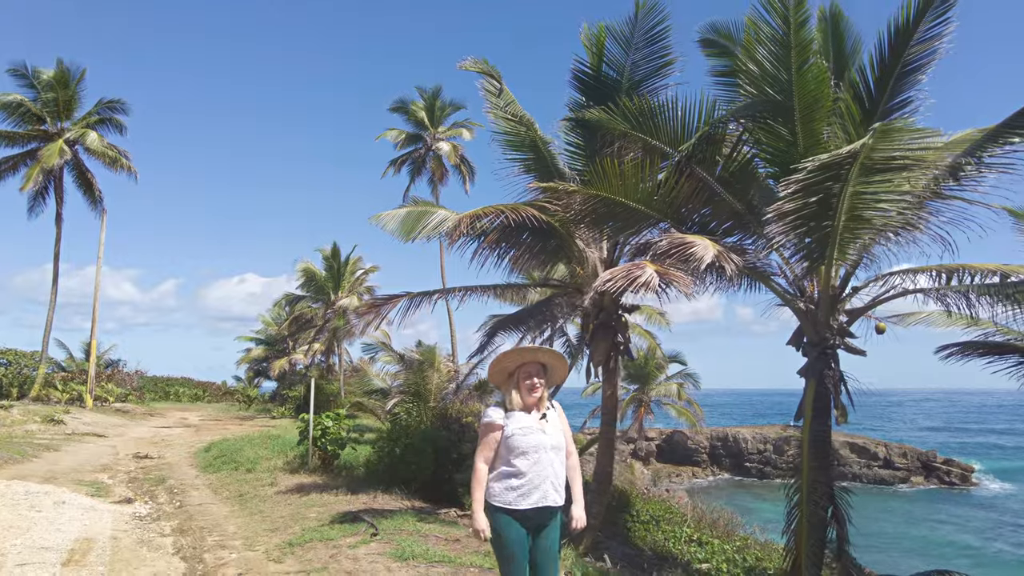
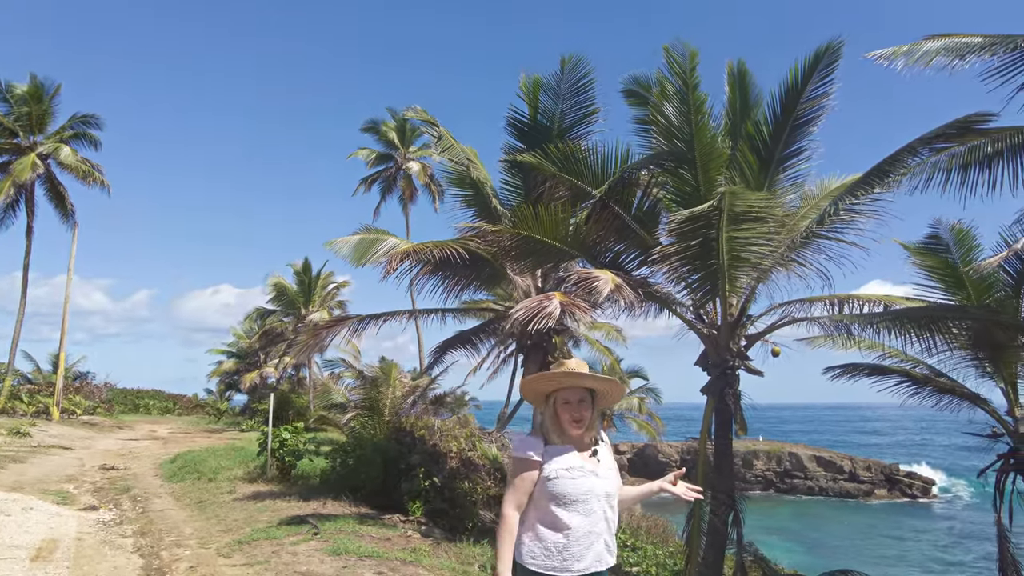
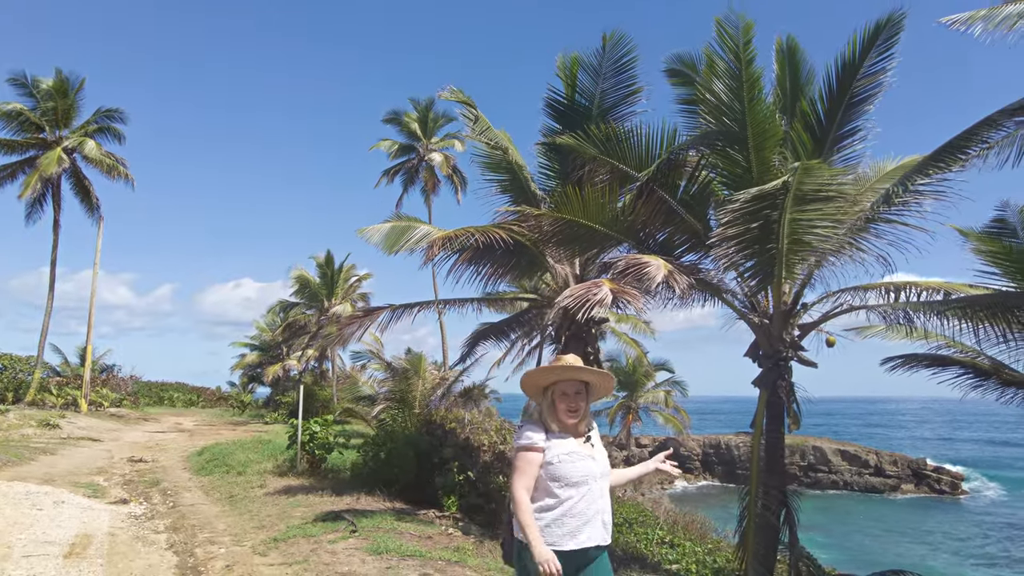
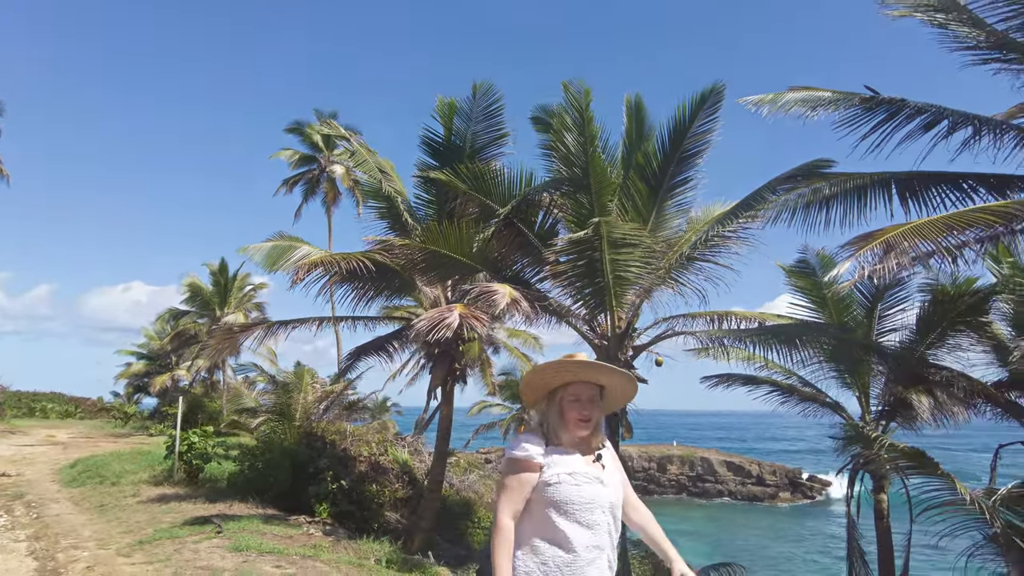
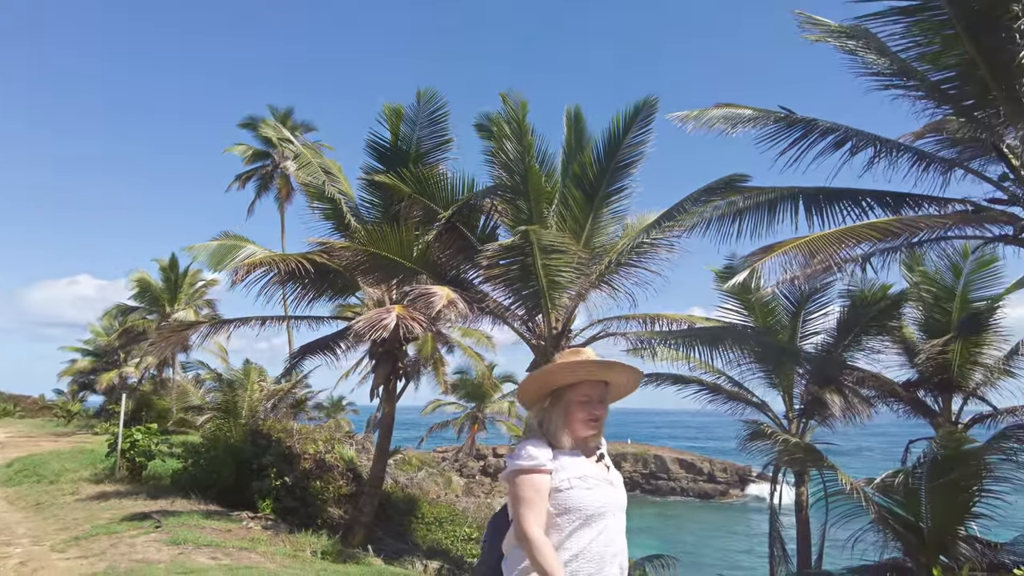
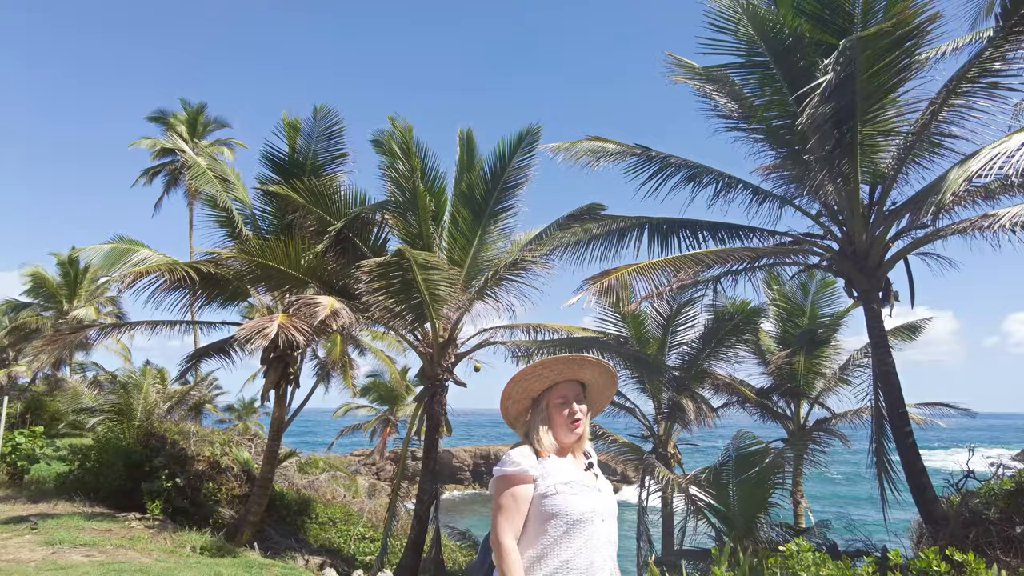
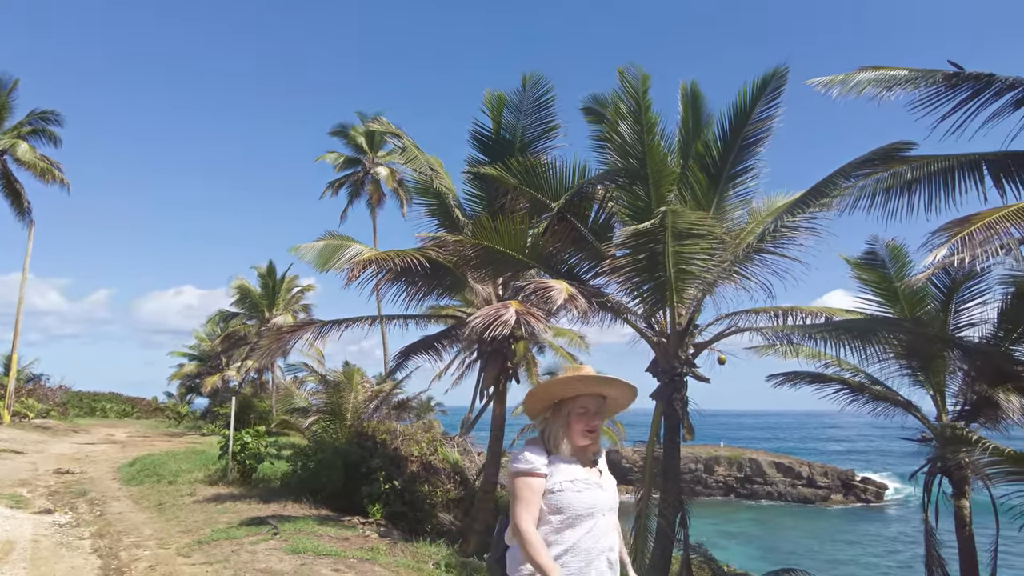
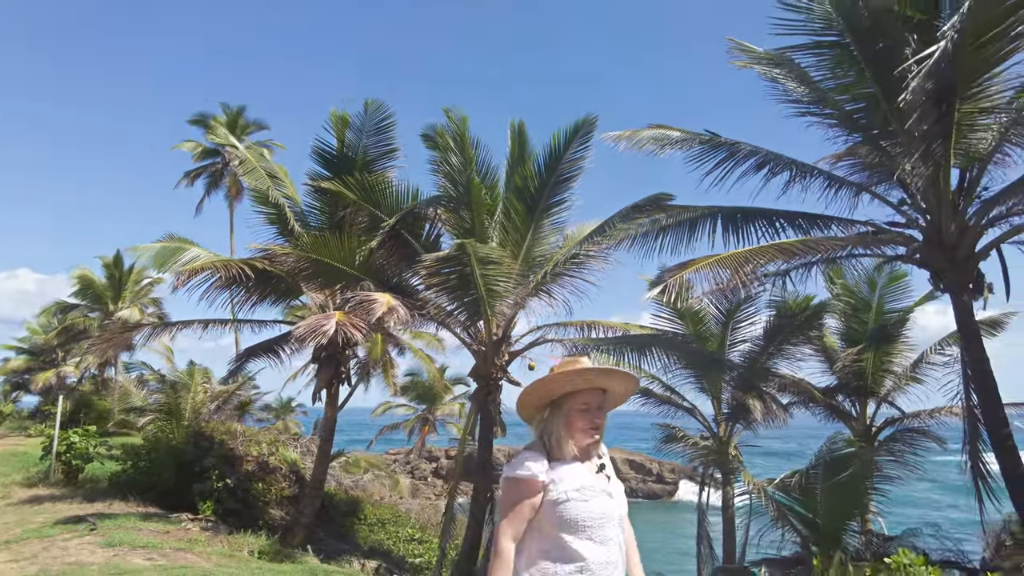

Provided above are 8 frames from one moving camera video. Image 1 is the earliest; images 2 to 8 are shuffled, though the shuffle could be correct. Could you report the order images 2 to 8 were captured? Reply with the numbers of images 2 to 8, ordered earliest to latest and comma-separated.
3, 2, 7, 4, 5, 8, 6
